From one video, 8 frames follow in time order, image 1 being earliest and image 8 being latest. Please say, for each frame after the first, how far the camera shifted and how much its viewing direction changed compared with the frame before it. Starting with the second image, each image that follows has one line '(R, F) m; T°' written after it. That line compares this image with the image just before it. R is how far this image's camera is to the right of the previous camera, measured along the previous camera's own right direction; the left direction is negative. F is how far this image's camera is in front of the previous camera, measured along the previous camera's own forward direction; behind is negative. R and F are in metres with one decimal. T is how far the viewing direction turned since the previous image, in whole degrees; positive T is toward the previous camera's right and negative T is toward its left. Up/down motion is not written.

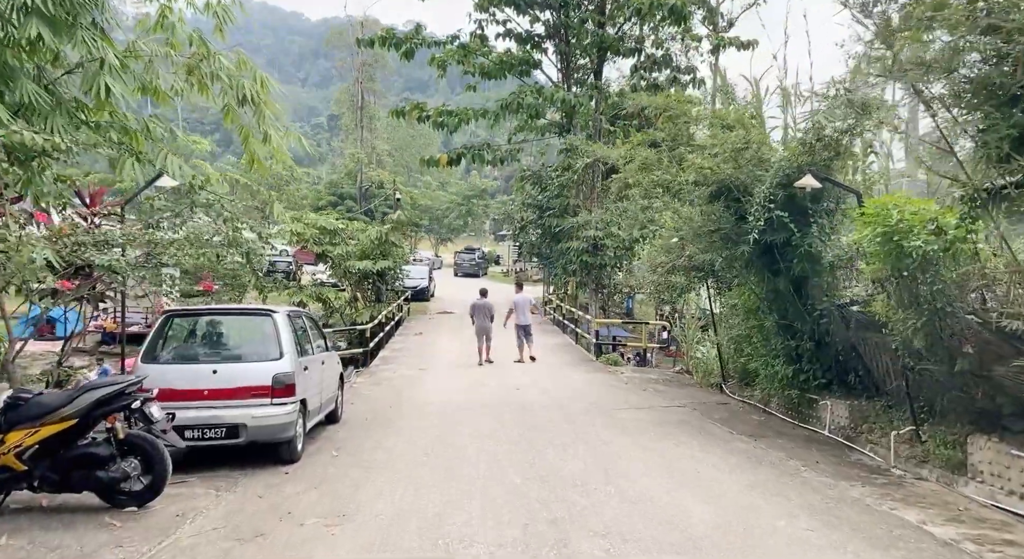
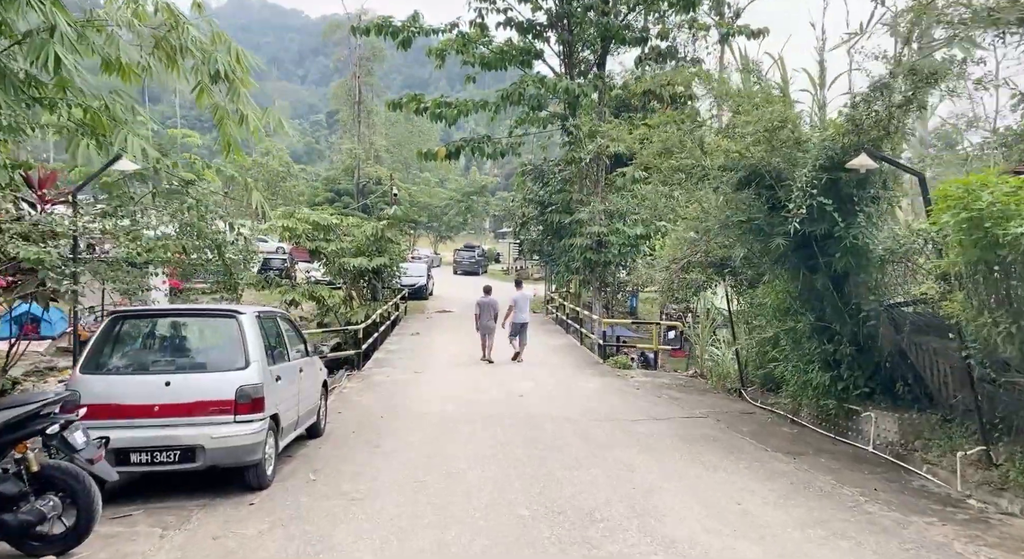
(0.0, +0.8) m; 0°
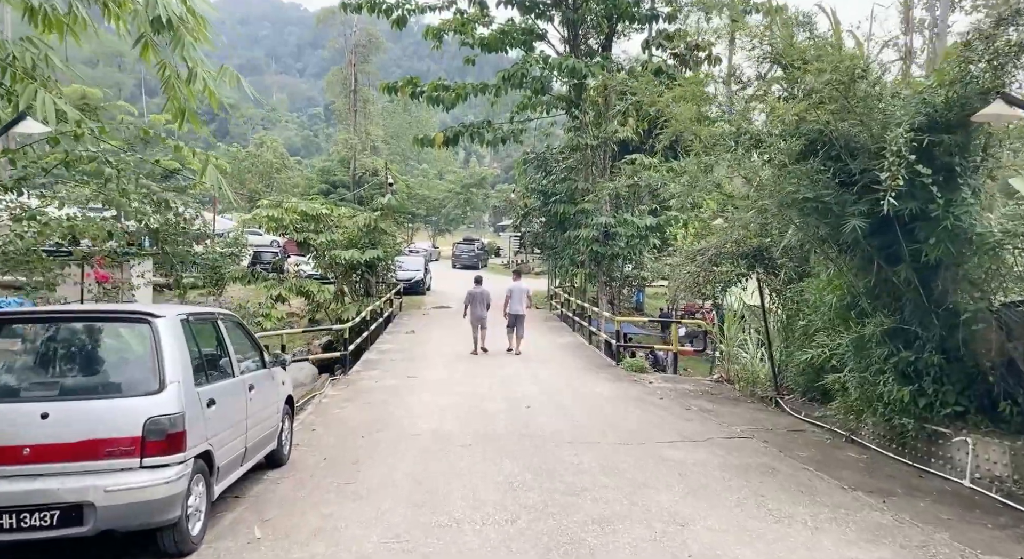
(-0.1, +1.3) m; 0°
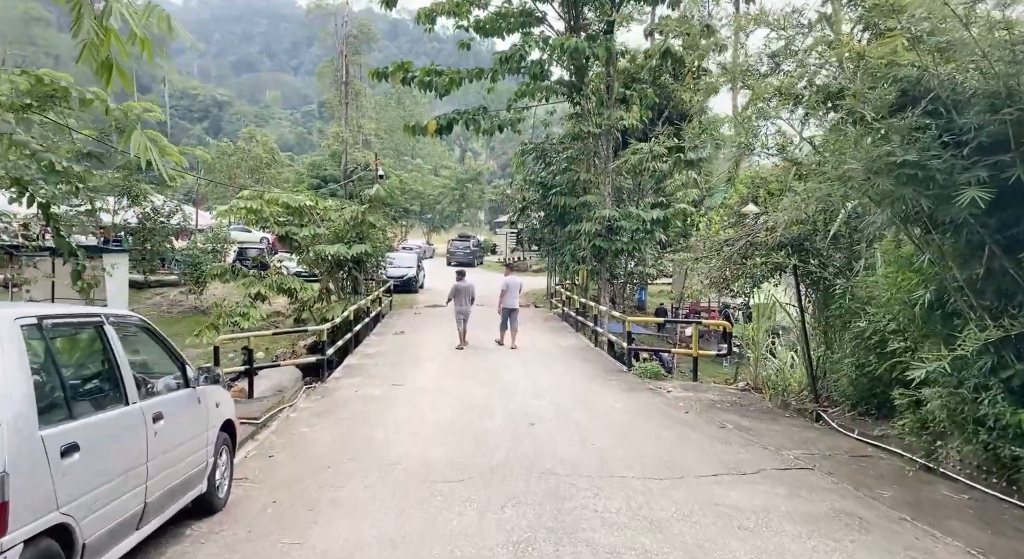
(0.0, +1.3) m; 0°
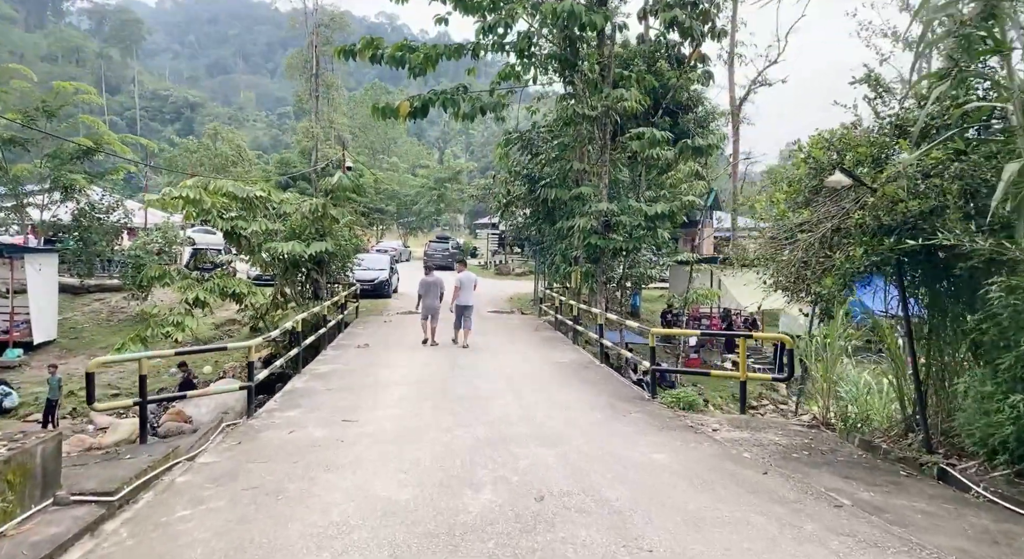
(-0.1, +2.5) m; +2°
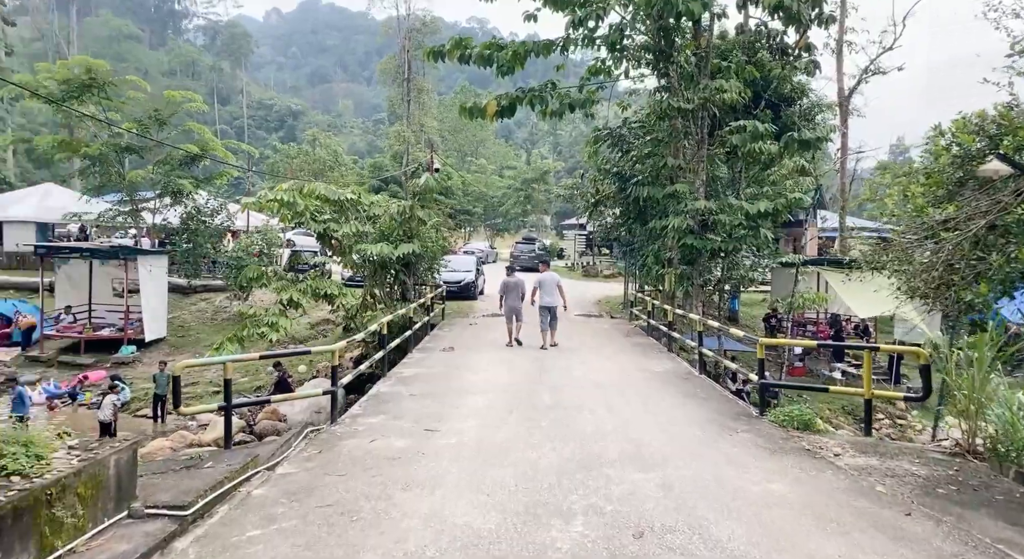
(0.0, +0.5) m; -7°
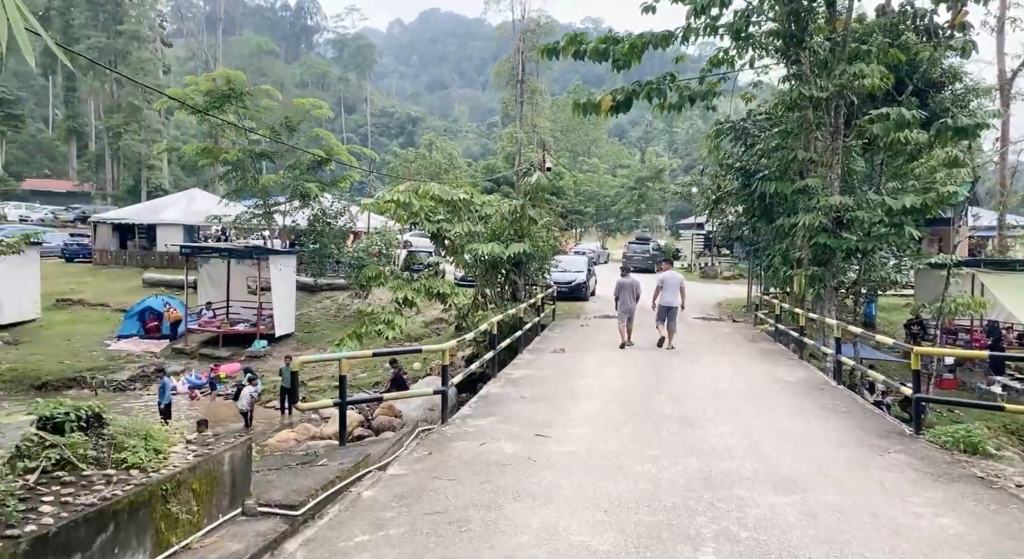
(0.0, +0.3) m; -9°
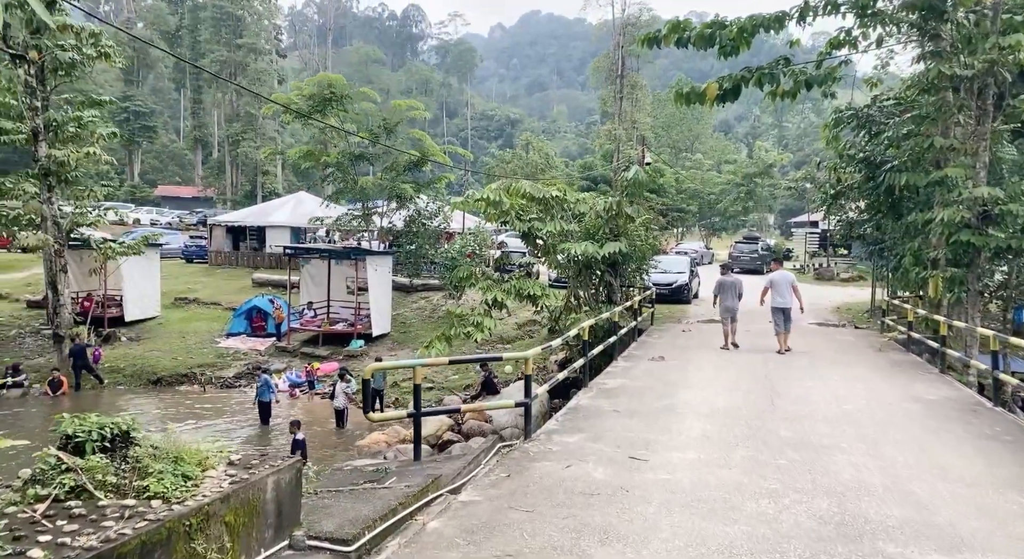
(+0.1, +0.7) m; -8°
